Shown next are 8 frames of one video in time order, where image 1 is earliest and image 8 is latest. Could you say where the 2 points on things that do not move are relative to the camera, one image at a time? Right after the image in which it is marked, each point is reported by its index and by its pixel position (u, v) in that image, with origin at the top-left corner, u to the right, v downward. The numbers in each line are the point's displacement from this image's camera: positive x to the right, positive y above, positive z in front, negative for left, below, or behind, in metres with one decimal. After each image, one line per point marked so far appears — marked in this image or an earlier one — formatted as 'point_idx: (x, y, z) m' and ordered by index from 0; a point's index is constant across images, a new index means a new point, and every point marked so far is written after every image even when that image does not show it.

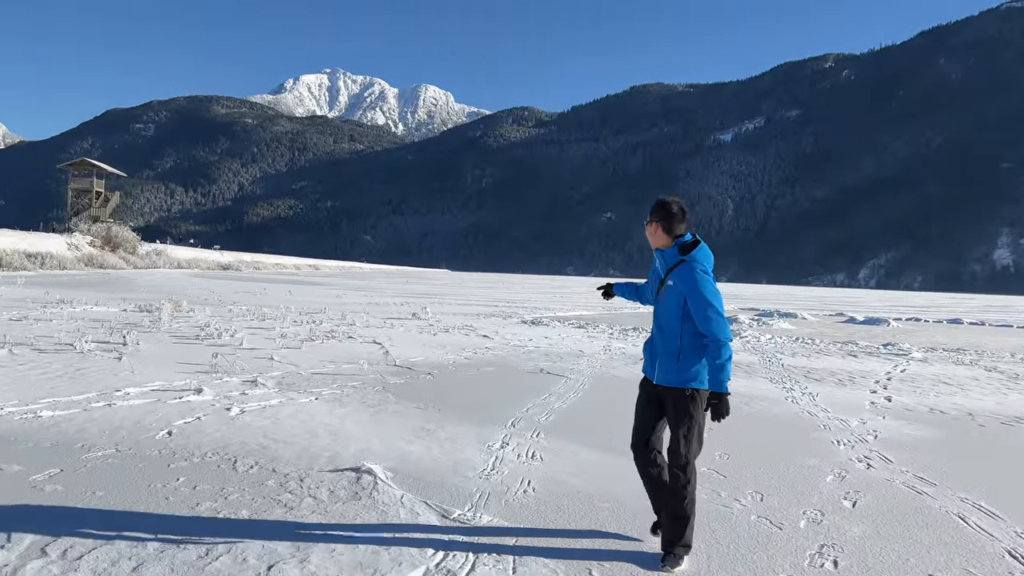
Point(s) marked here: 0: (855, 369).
0: (+4.4, -1.1, +10.6) m
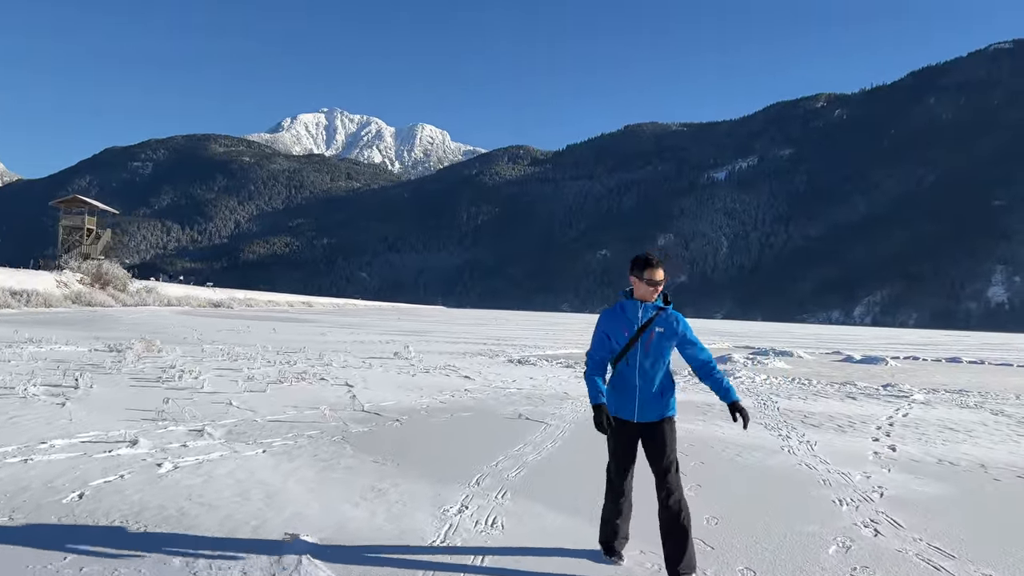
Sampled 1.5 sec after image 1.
0: (+4.1, -1.5, +10.0) m
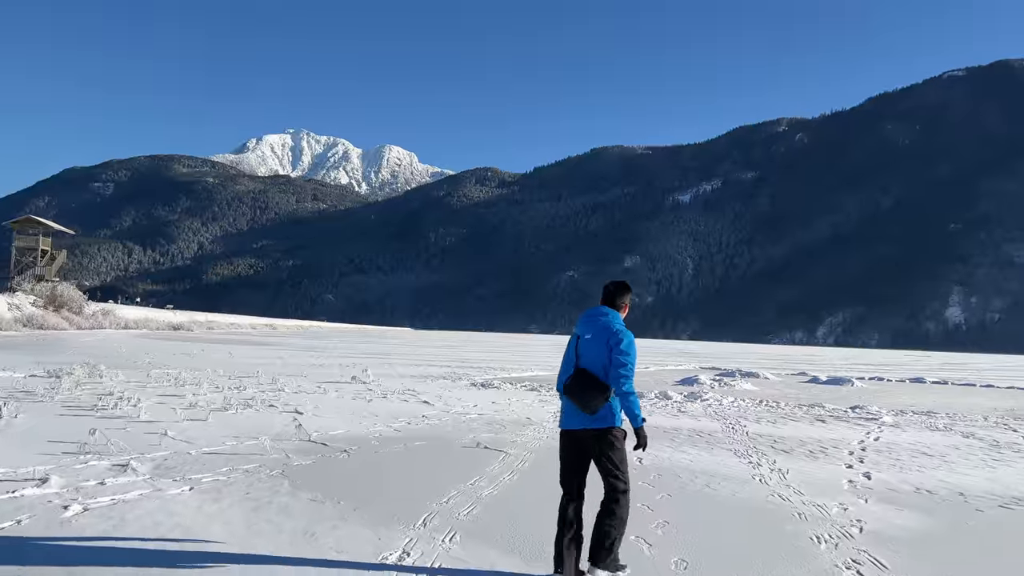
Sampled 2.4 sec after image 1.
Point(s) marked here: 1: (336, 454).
0: (+3.7, -1.8, +9.6) m
1: (-1.5, -1.4, +7.1) m
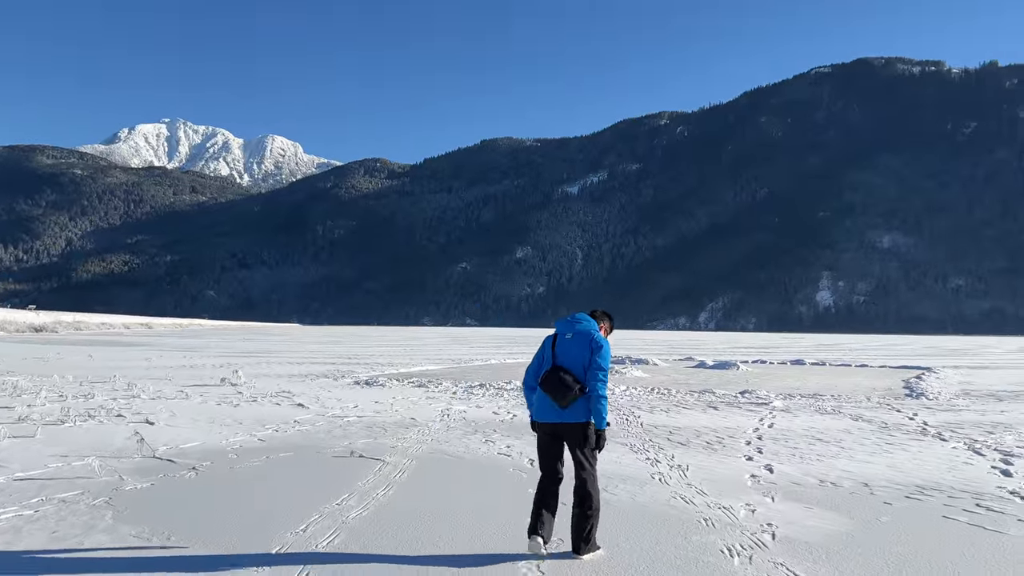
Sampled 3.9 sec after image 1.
0: (+2.3, -1.6, +9.3) m
1: (-2.5, -1.4, +6.1) m
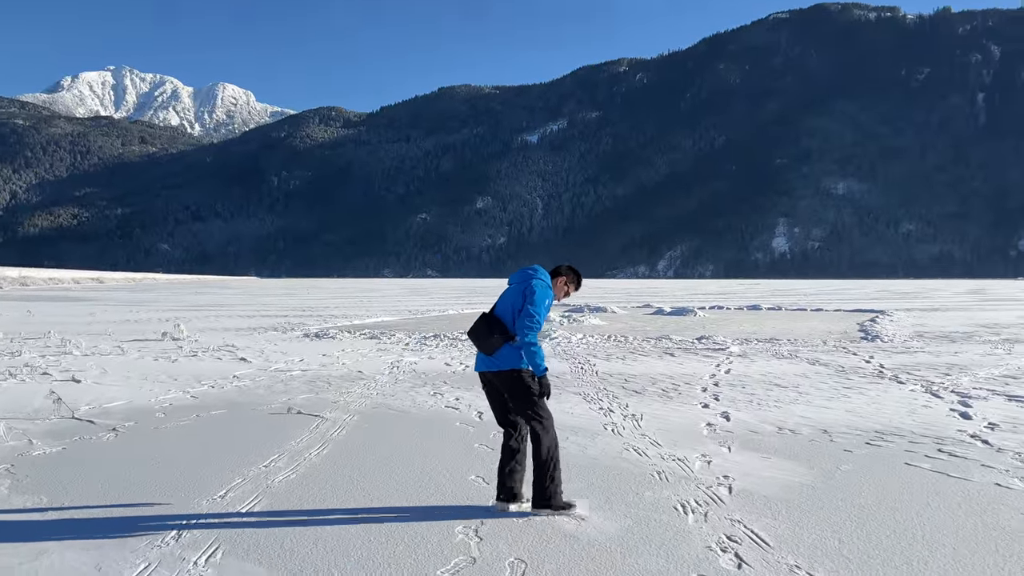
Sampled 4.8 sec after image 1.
0: (+1.8, -1.0, +9.1) m
1: (-2.9, -1.0, +5.7) m
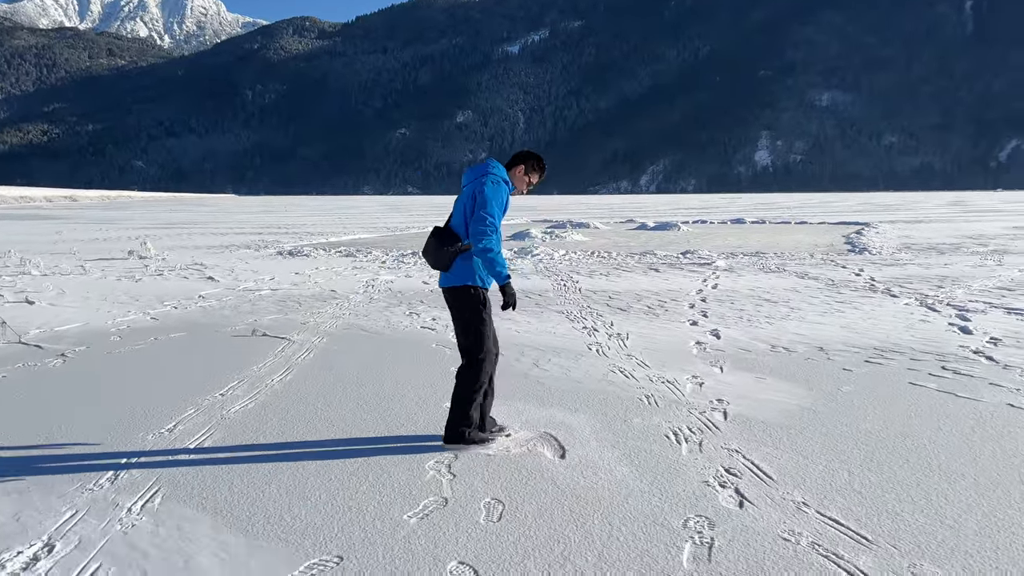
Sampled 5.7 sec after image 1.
0: (+1.6, 0.0, +8.8) m
1: (-3.0, -0.5, +5.3) m
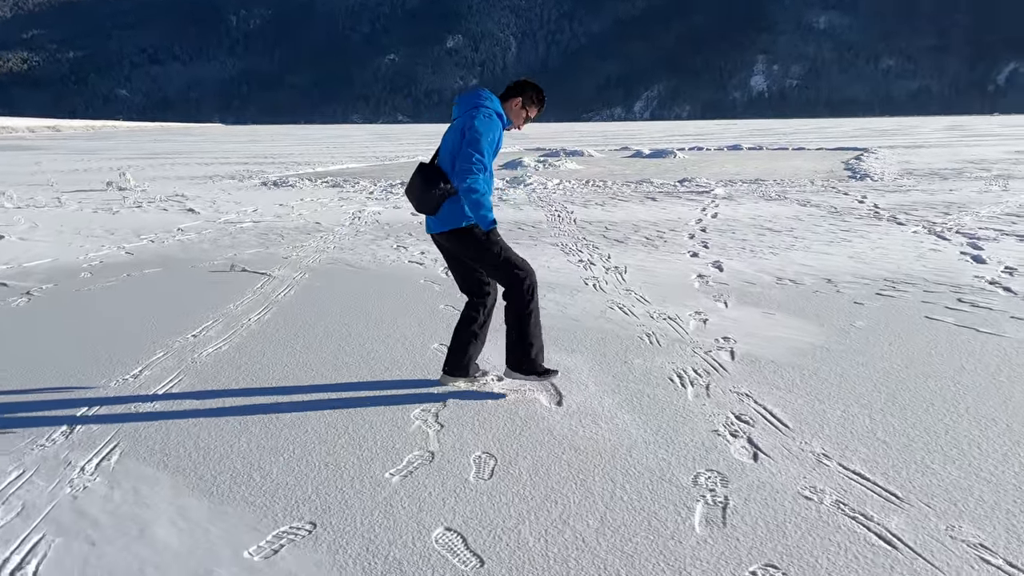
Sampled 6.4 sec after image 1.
0: (+1.5, +0.7, +8.4) m
1: (-3.0, -0.1, +5.0) m
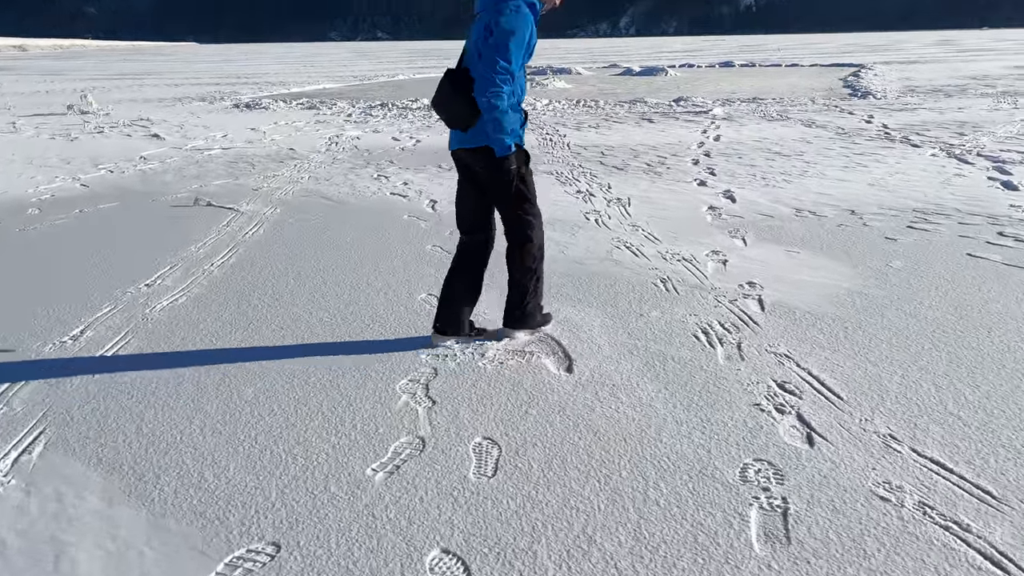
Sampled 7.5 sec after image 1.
0: (+1.4, +1.4, +7.9) m
1: (-3.1, +0.2, +4.4) m
